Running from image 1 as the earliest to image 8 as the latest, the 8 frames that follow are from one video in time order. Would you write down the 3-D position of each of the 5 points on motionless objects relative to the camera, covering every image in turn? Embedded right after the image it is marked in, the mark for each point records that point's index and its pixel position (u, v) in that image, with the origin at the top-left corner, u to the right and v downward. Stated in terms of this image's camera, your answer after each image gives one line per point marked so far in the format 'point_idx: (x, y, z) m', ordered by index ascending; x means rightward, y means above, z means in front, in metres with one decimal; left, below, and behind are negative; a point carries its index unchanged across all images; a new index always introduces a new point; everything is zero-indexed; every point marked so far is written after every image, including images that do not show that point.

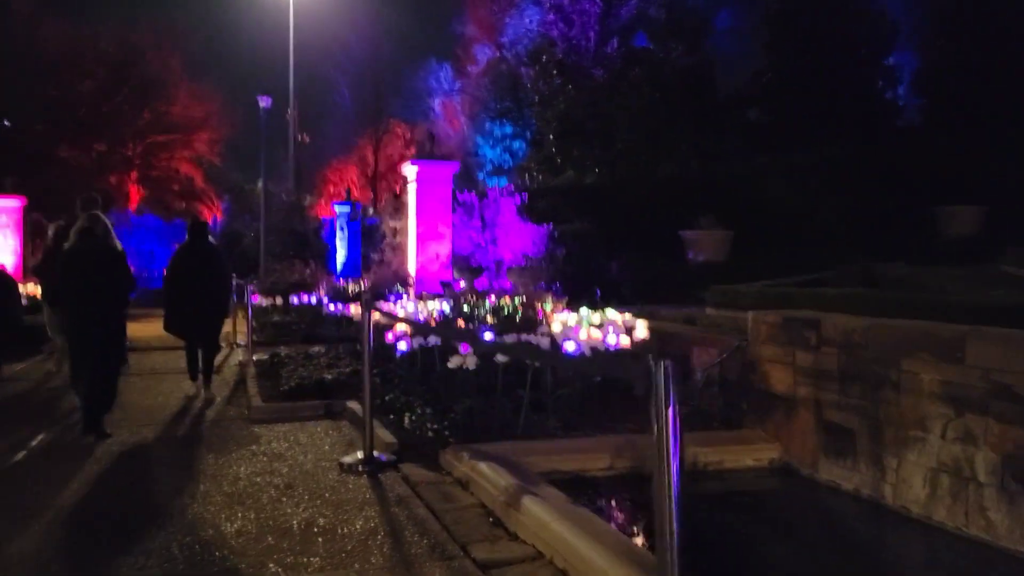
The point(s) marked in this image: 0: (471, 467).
0: (-0.2, -1.0, +4.8) m
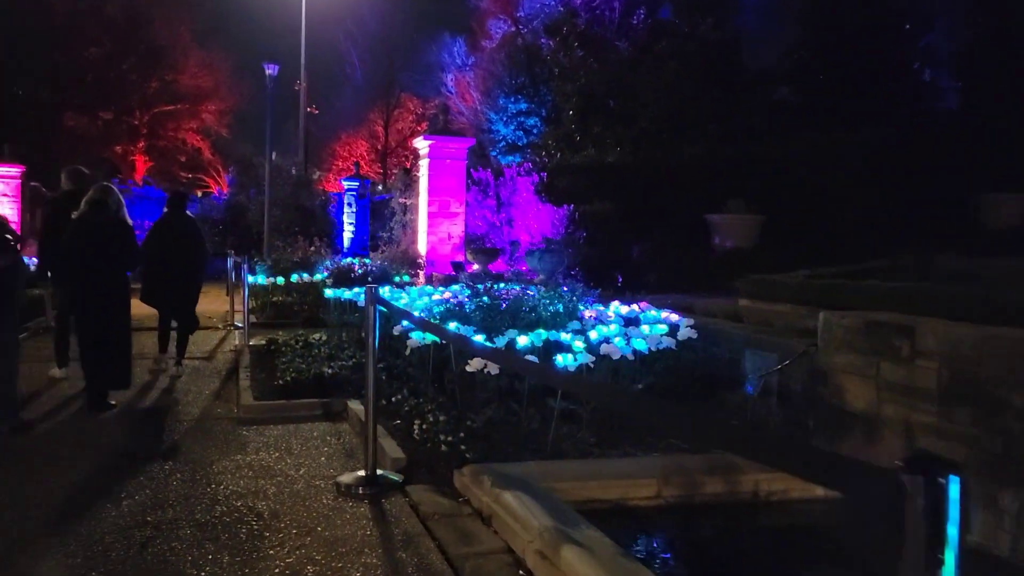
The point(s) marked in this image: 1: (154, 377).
0: (-0.1, -0.9, +4.0) m
1: (-3.1, -0.8, +7.7) m
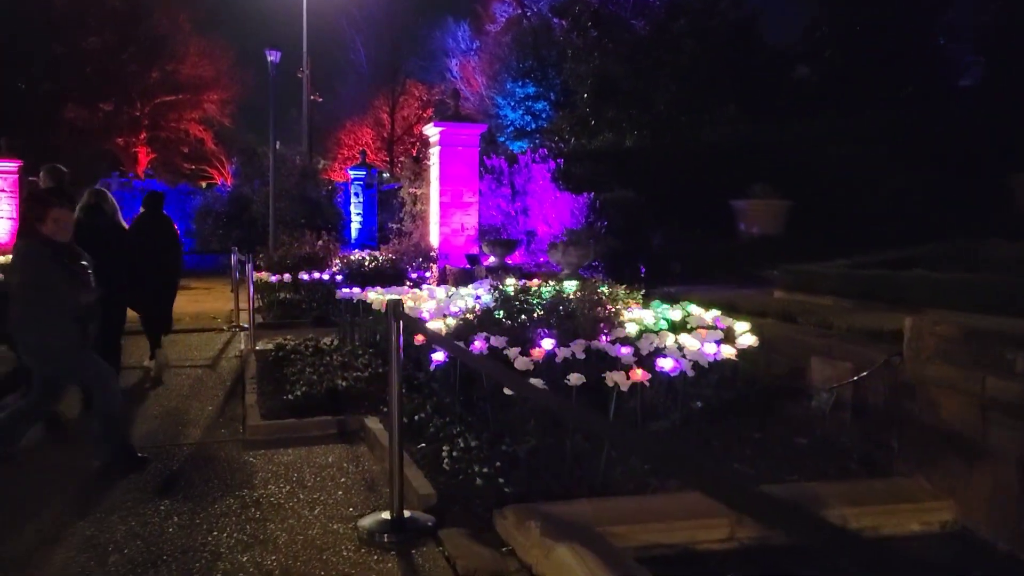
0: (+0.1, -1.0, +3.4) m
1: (-2.8, -0.8, +7.1) m
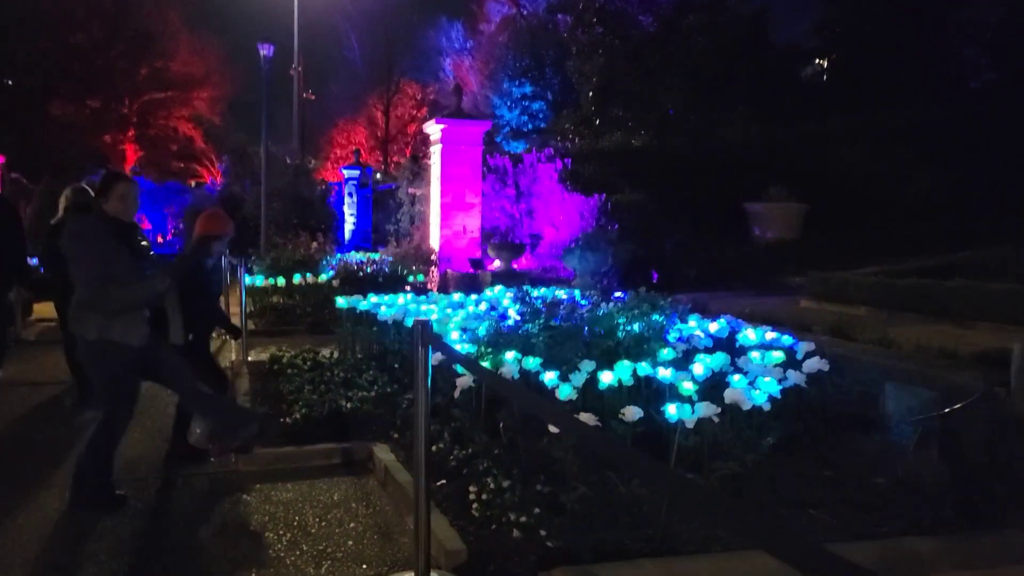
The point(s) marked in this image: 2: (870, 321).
0: (+0.3, -1.1, +2.7) m
1: (-2.7, -0.9, +6.4) m
2: (+3.3, -0.3, +8.3) m
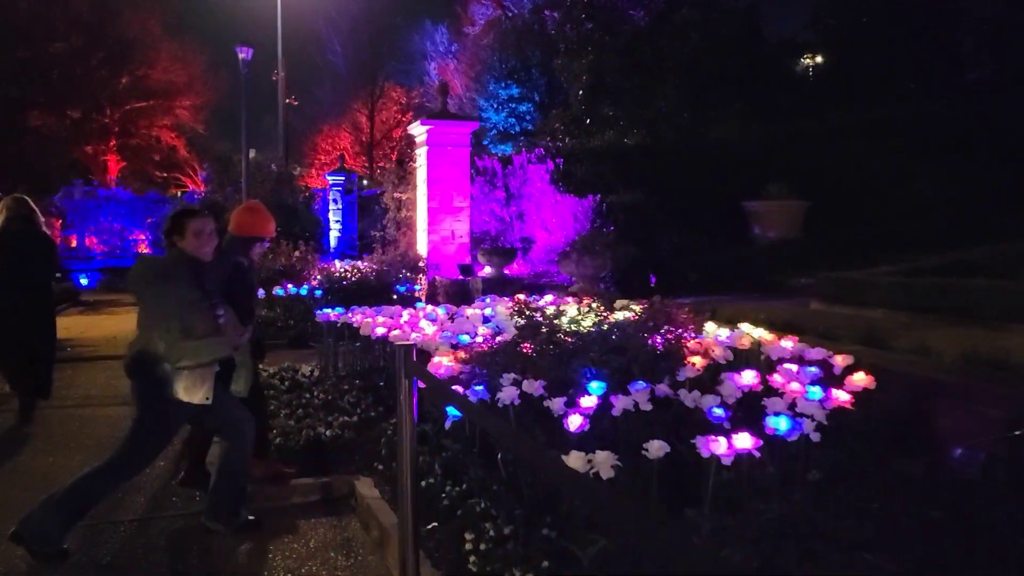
0: (+0.3, -1.1, +2.1) m
1: (-2.7, -1.0, +5.8) m
2: (+3.3, -0.3, +7.7) m
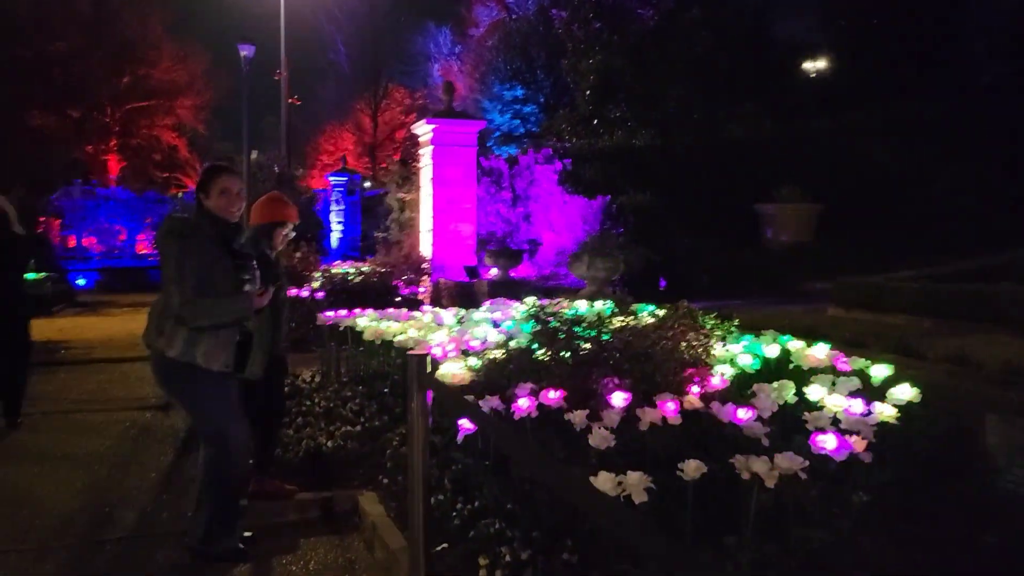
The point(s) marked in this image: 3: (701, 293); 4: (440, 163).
0: (+0.4, -1.1, +1.9) m
1: (-2.6, -1.0, +5.5) m
2: (+3.3, -0.4, +7.4) m
3: (+2.5, -0.1, +11.6) m
4: (-0.8, +1.4, +10.2) m
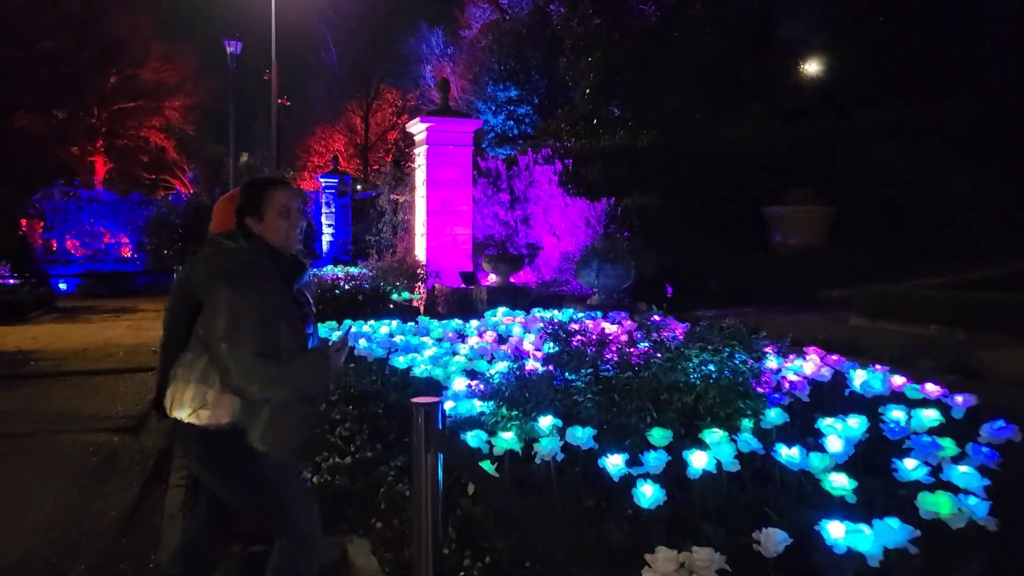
0: (+0.5, -1.2, +1.3) m
1: (-2.6, -1.1, +4.9) m
2: (+3.4, -0.4, +6.9) m
3: (+2.5, -0.2, +11.0) m
4: (-0.8, +1.4, +9.7) m
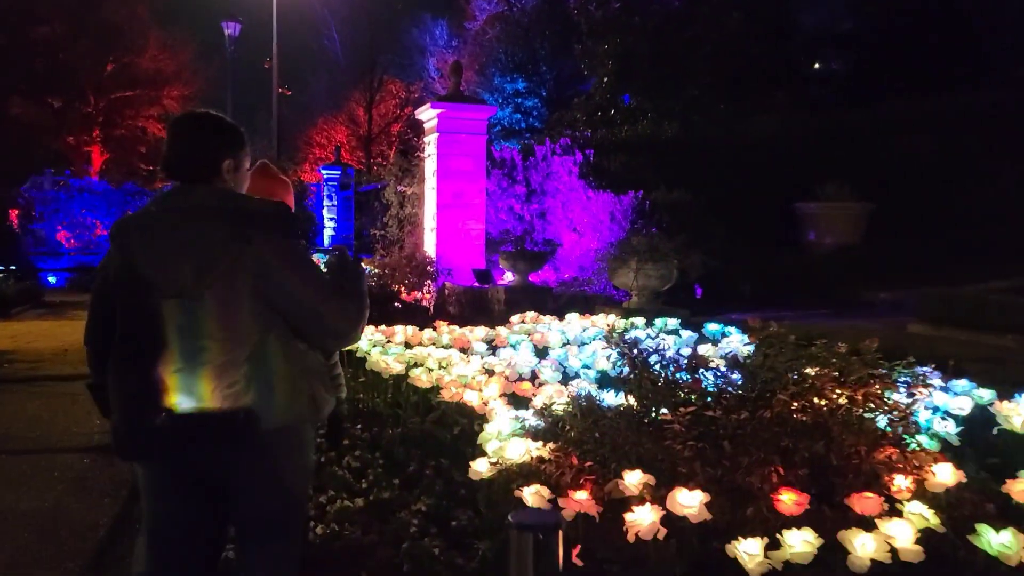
0: (+0.7, -1.2, +0.5) m
1: (-2.4, -1.1, +4.1) m
2: (+3.6, -0.5, +6.1) m
3: (+2.7, -0.2, +10.2) m
4: (-0.6, +1.4, +8.8) m
